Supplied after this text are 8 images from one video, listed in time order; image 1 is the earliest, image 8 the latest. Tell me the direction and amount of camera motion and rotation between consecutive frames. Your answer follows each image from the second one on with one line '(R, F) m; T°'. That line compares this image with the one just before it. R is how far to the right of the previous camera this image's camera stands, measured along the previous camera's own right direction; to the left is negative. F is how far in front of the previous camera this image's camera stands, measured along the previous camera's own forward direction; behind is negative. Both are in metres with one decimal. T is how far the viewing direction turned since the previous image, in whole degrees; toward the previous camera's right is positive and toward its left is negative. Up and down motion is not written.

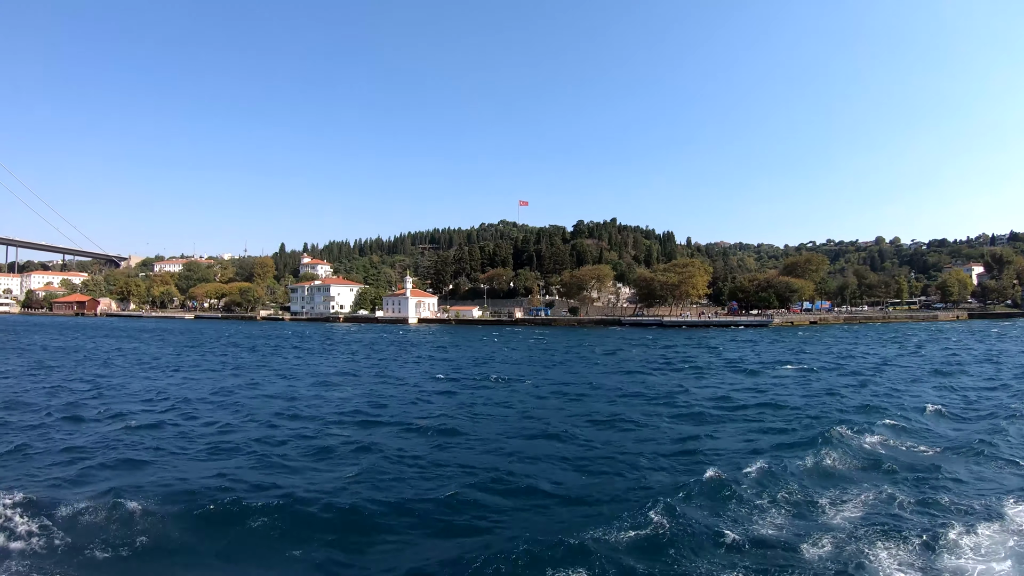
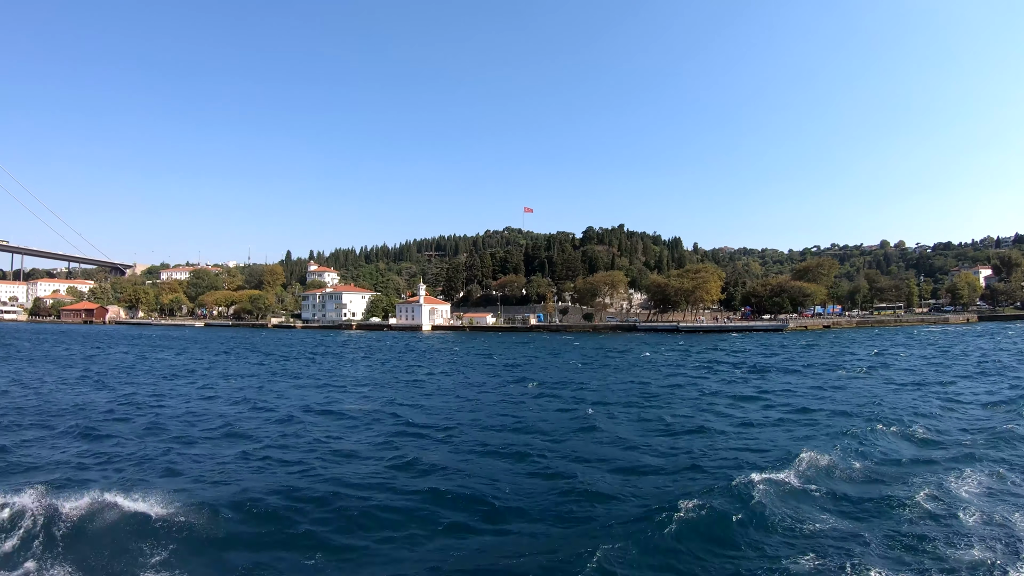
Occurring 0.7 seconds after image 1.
(-1.7, -0.3) m; 0°
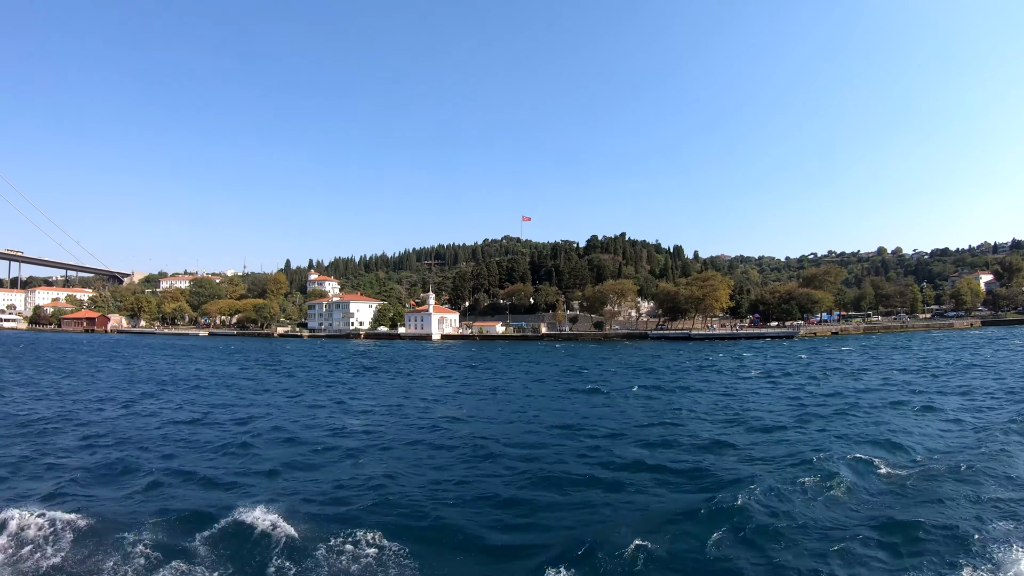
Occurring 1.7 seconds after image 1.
(-2.0, -0.3) m; 0°
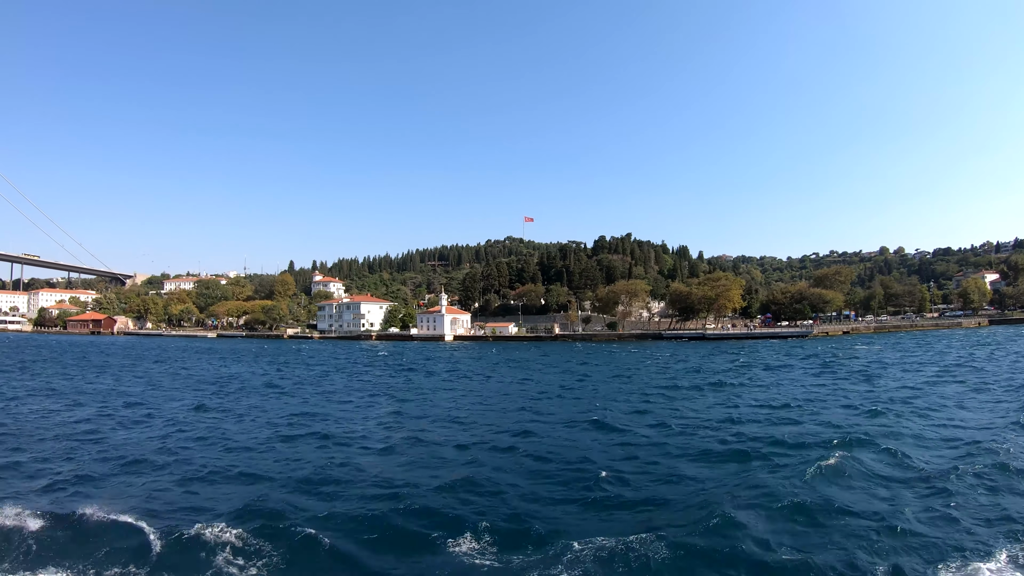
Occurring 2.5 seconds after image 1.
(-2.0, -0.3) m; 0°
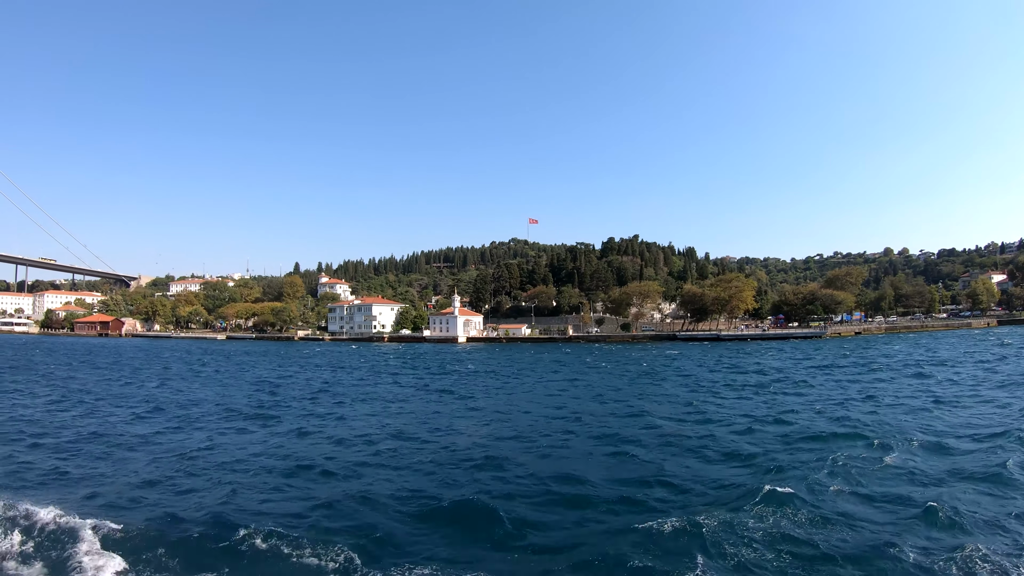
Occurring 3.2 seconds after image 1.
(-1.9, -0.5) m; 0°
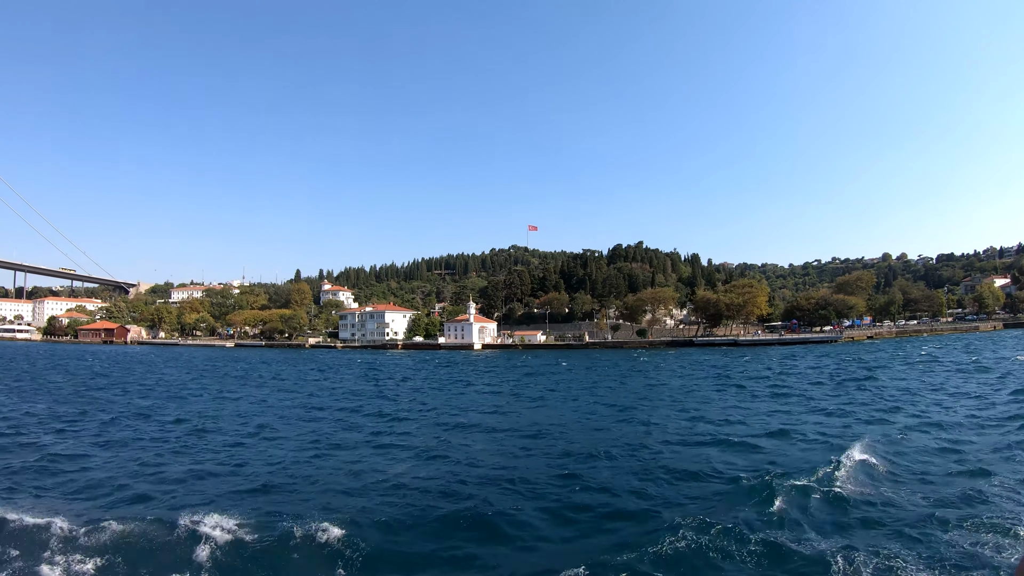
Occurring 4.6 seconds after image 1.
(-2.9, -0.7) m; 0°
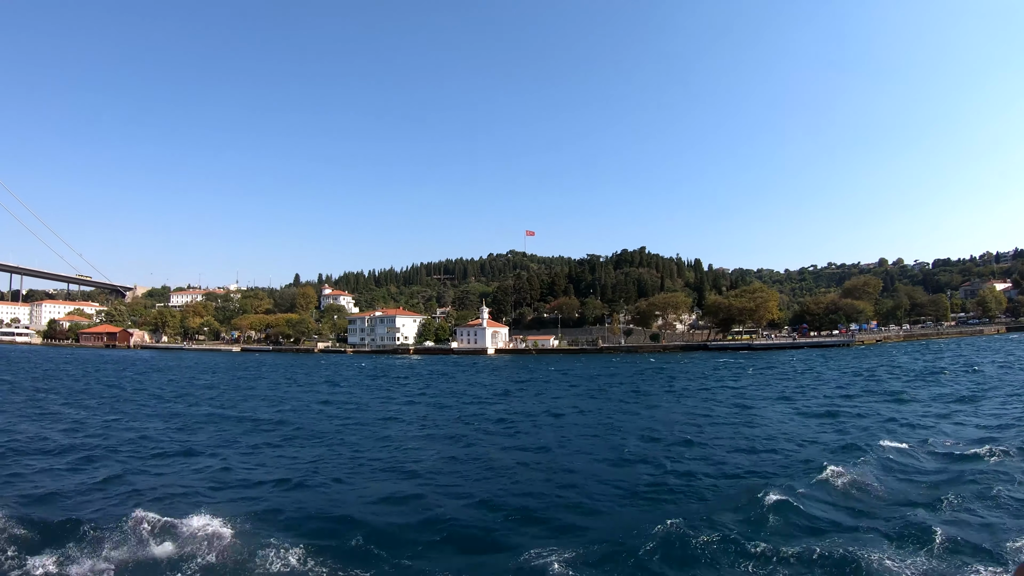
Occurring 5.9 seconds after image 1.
(-2.9, -0.9) m; 0°
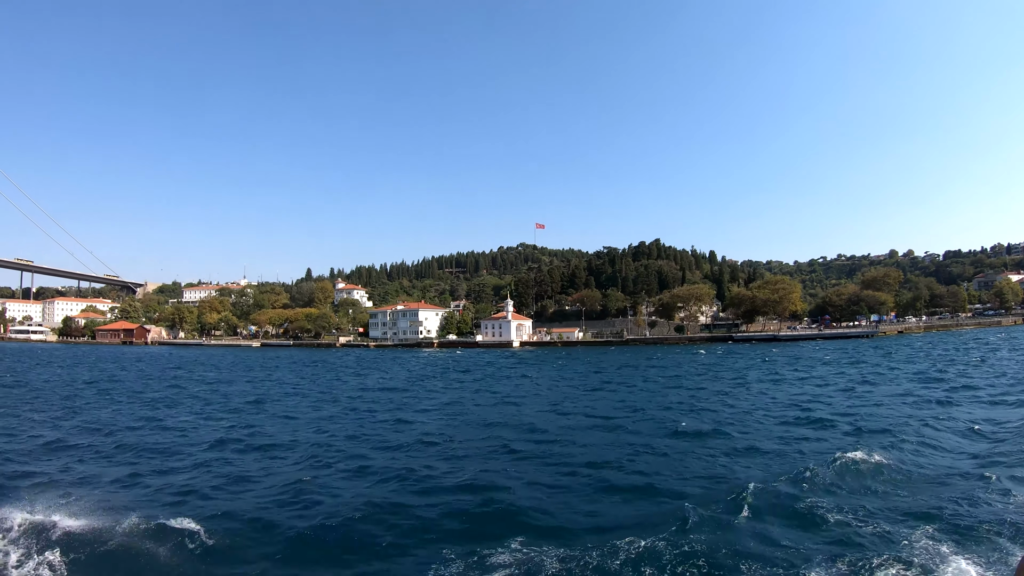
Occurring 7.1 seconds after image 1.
(-3.4, -1.3) m; -1°
